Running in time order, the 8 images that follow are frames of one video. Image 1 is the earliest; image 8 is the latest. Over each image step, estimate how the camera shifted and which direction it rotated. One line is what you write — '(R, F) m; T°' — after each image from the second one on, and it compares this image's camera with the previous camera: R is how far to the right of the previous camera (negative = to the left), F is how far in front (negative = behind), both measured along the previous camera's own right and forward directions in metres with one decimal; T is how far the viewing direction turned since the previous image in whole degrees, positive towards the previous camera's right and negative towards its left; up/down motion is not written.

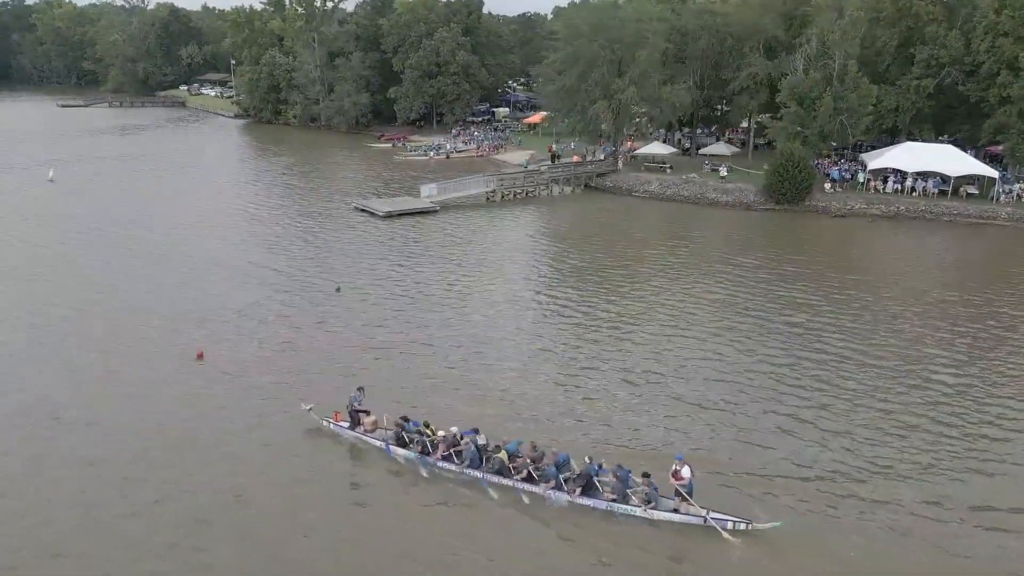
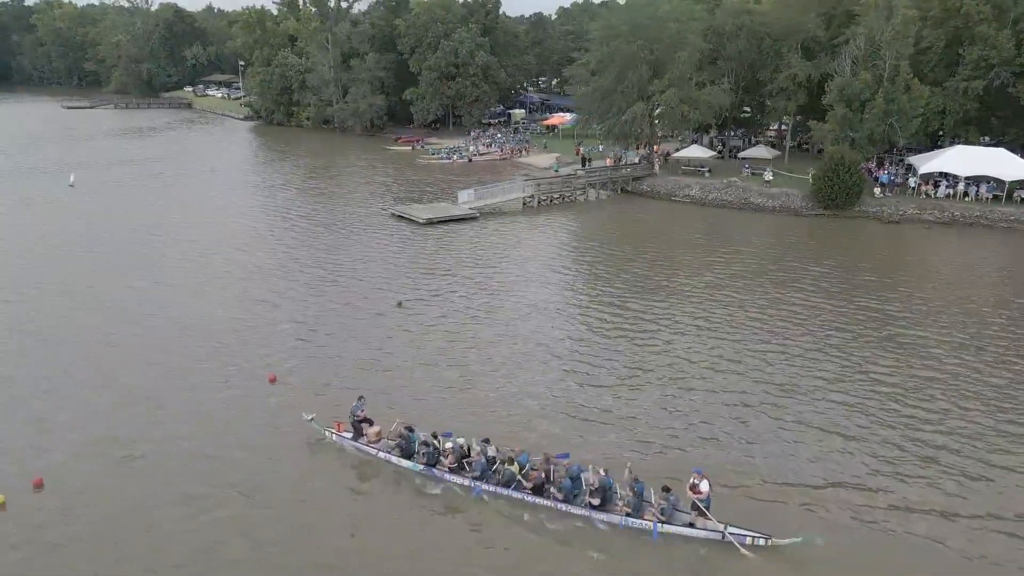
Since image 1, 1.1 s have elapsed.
(-2.5, +1.3) m; 0°
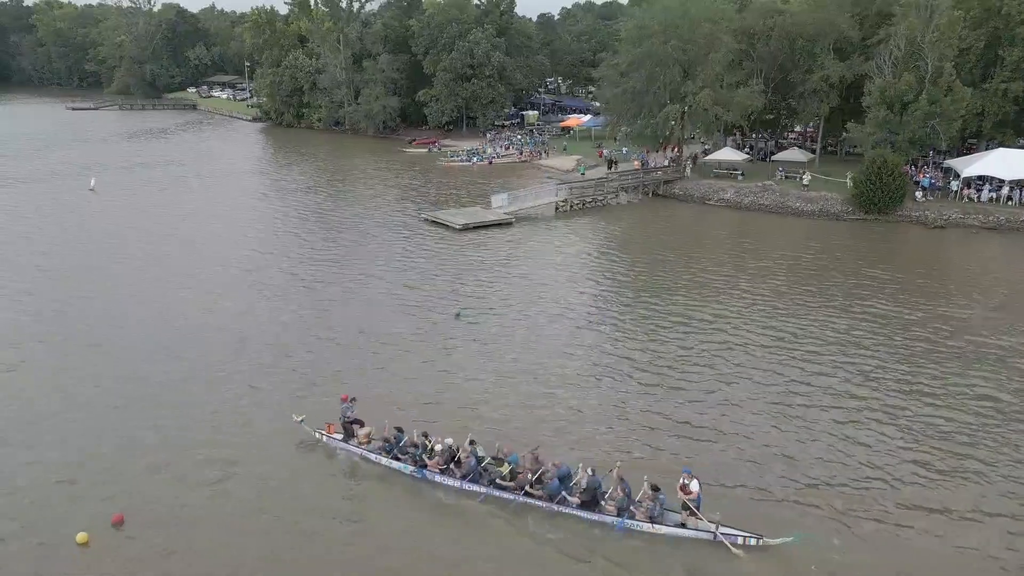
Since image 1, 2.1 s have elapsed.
(-2.1, +0.9) m; 0°
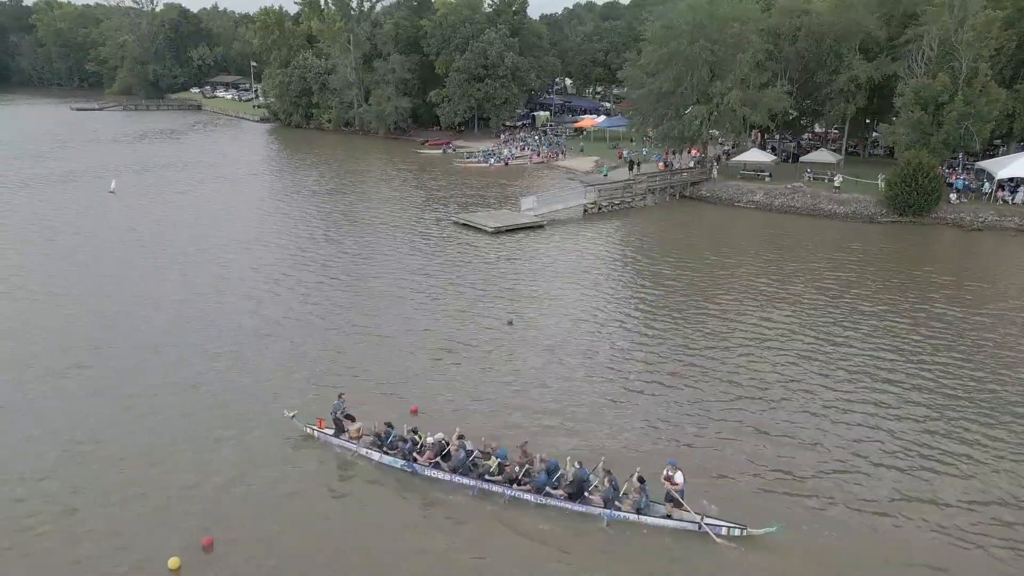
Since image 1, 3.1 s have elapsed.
(-1.8, +0.6) m; 0°
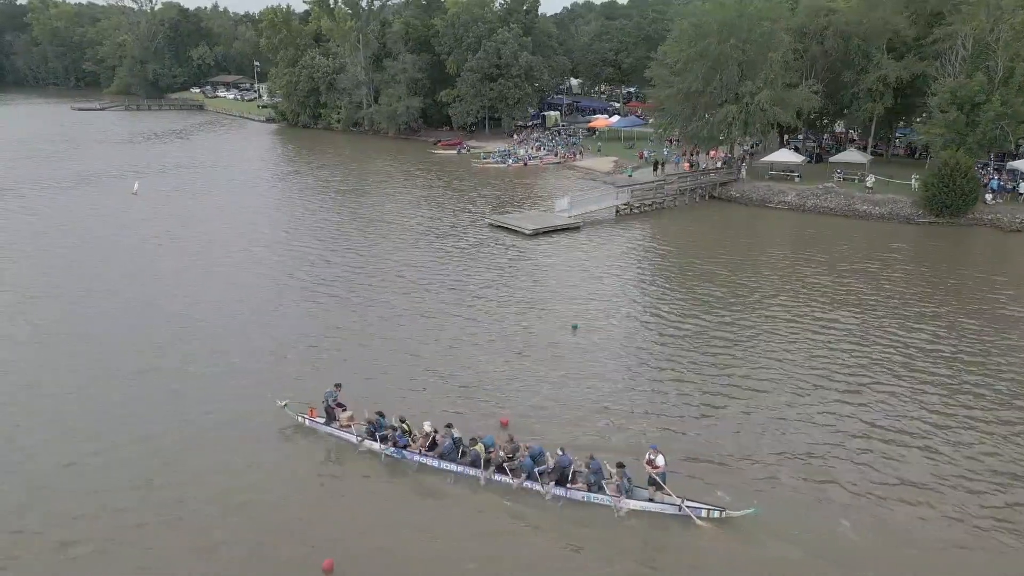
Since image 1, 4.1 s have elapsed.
(-2.1, +0.6) m; +1°
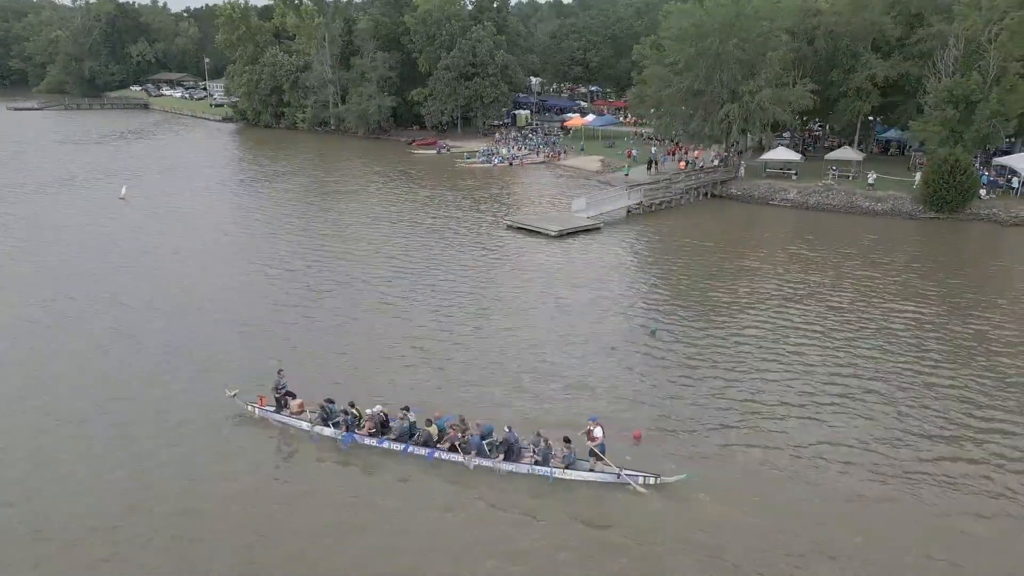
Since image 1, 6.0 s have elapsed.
(-4.0, +0.9) m; +5°
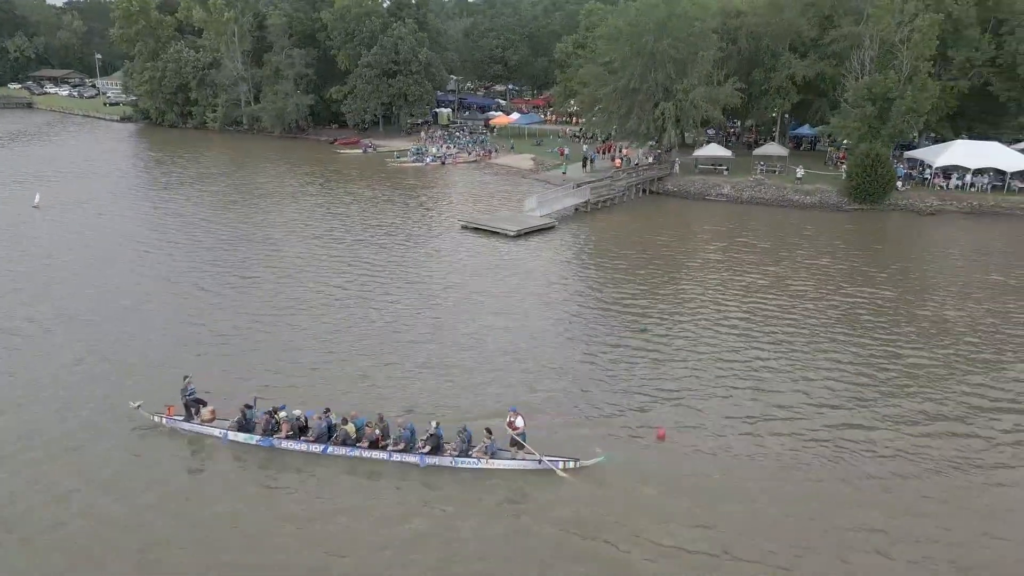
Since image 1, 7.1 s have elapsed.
(-2.3, +0.5) m; +7°
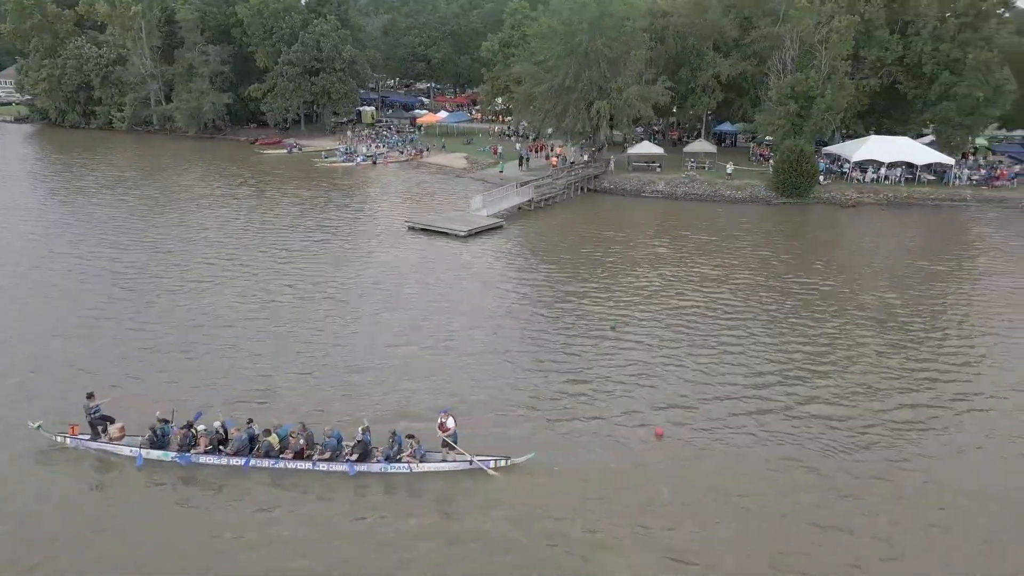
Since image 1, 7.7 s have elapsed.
(-1.5, +0.3) m; +6°
